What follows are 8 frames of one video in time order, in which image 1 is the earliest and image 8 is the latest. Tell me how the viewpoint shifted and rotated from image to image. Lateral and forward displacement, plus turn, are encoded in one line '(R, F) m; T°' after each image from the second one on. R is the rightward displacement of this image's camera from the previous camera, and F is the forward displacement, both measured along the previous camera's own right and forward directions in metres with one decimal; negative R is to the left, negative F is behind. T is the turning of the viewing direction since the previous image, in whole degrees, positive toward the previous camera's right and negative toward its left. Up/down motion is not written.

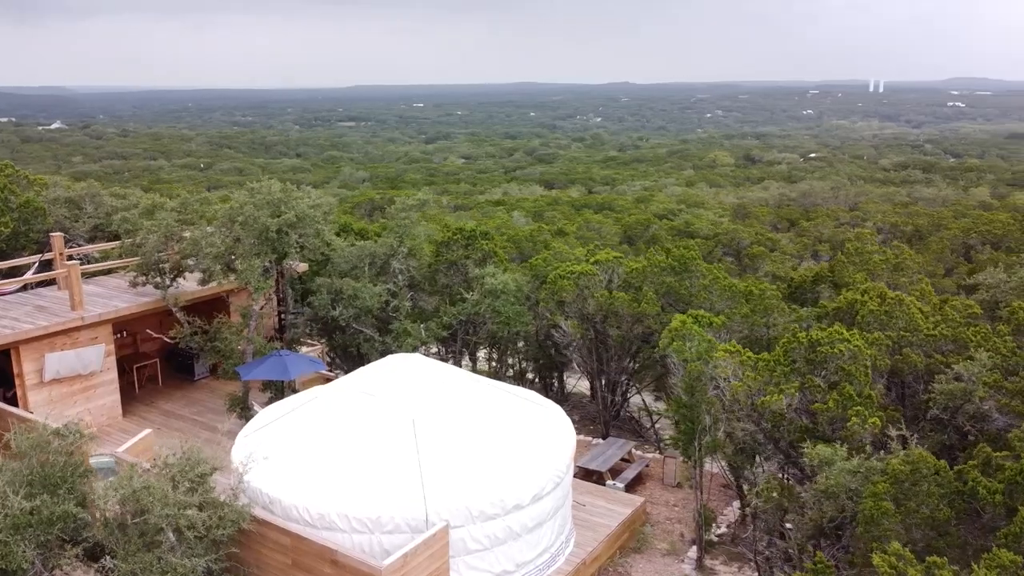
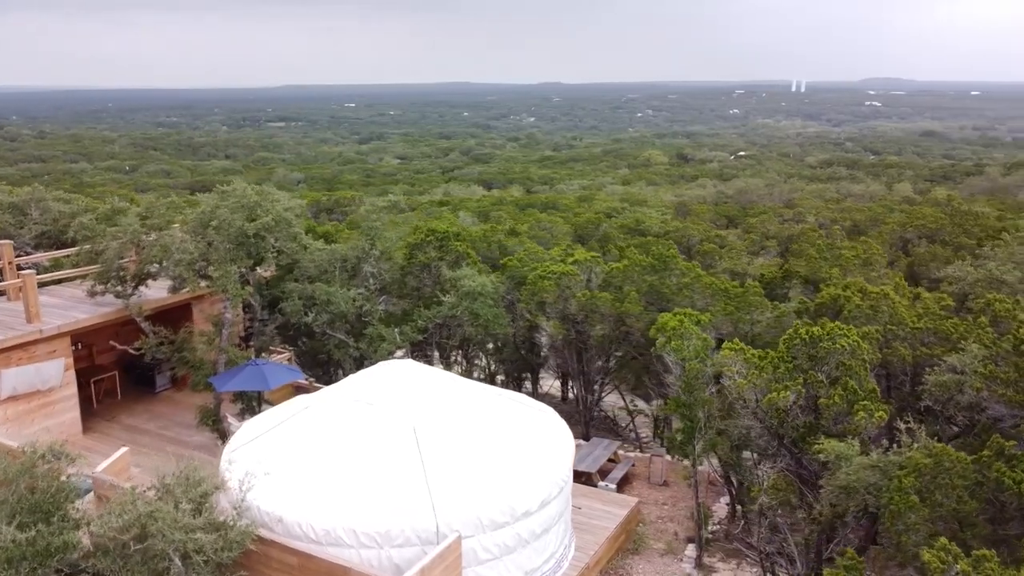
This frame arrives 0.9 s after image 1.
(-0.6, +0.2) m; +5°
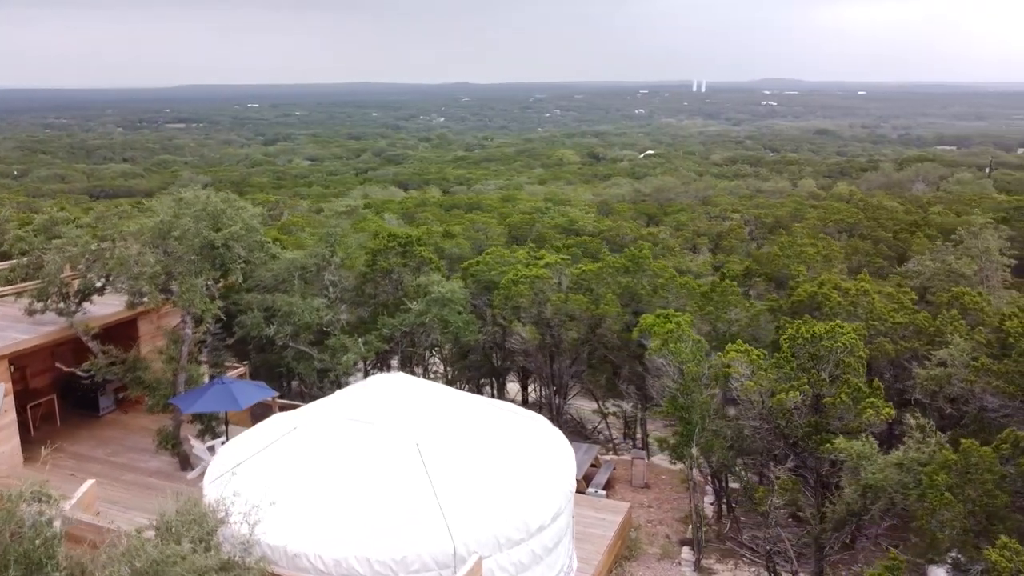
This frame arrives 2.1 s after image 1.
(-0.8, +0.3) m; +6°
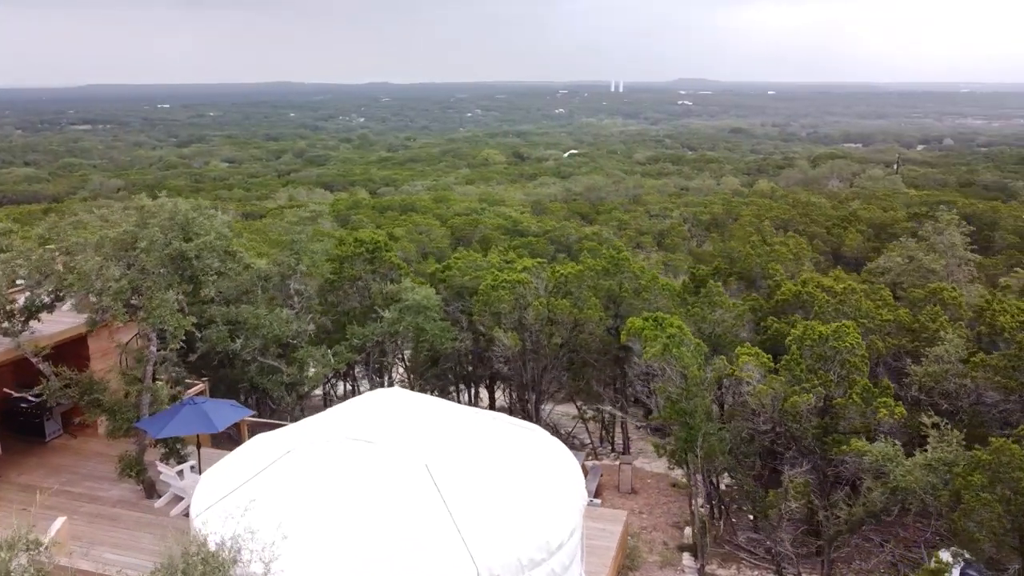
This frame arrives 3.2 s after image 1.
(-0.7, +0.3) m; +5°
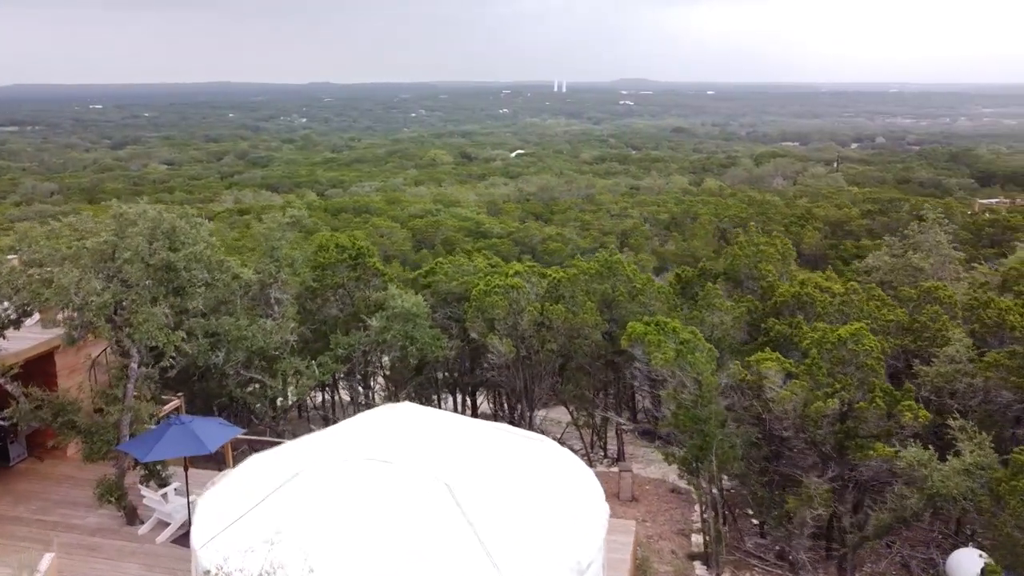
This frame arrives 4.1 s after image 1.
(-0.6, +0.3) m; +4°
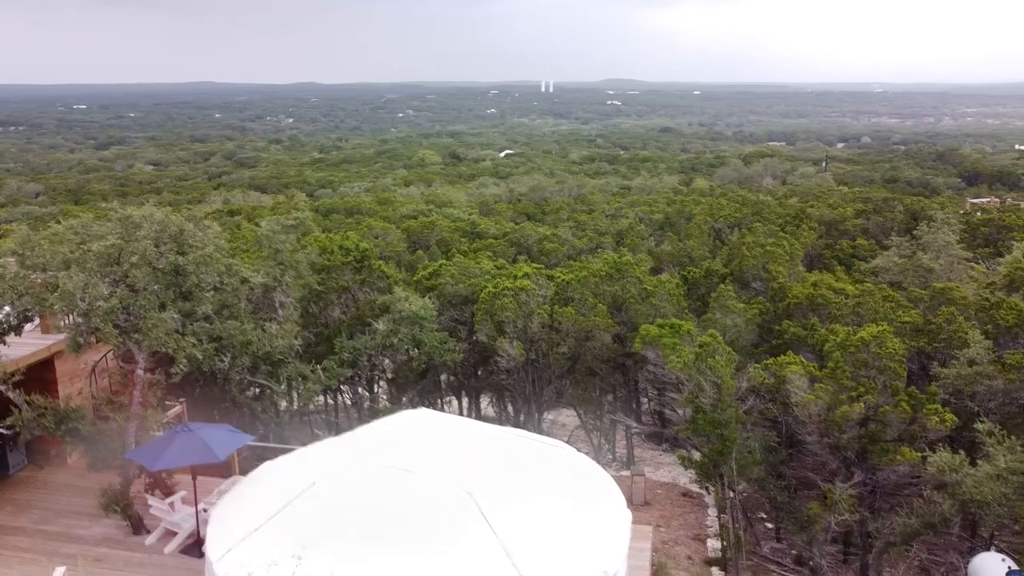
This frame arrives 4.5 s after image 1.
(-0.3, +0.1) m; +1°
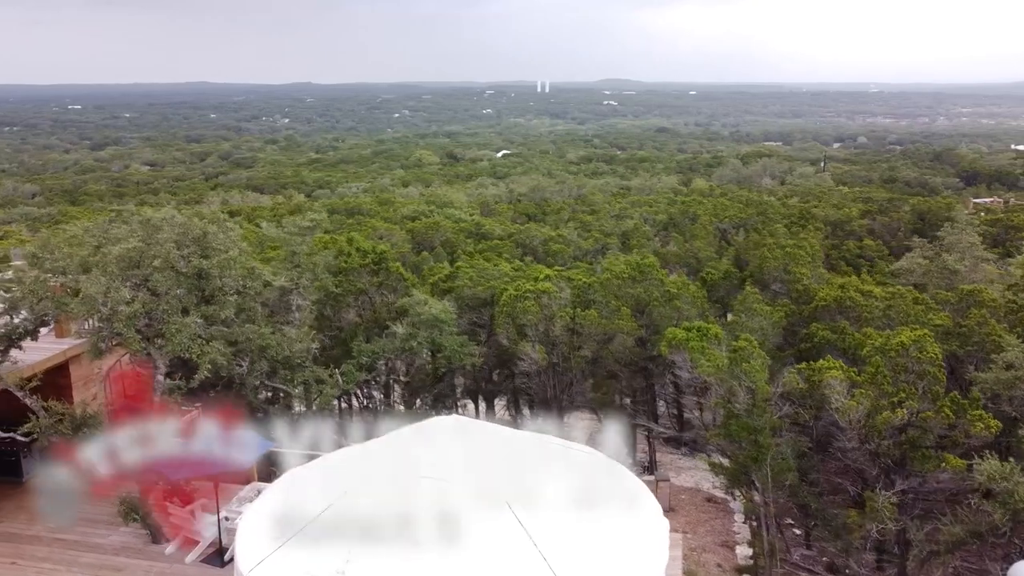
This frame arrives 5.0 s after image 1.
(-0.3, +0.2) m; 0°
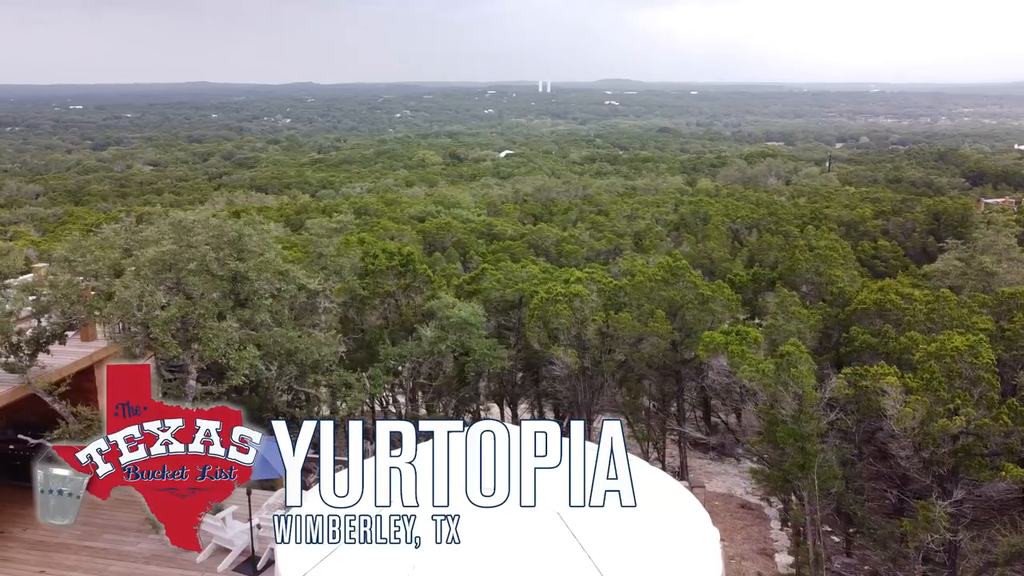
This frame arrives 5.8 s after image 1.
(-0.4, +0.2) m; 0°
